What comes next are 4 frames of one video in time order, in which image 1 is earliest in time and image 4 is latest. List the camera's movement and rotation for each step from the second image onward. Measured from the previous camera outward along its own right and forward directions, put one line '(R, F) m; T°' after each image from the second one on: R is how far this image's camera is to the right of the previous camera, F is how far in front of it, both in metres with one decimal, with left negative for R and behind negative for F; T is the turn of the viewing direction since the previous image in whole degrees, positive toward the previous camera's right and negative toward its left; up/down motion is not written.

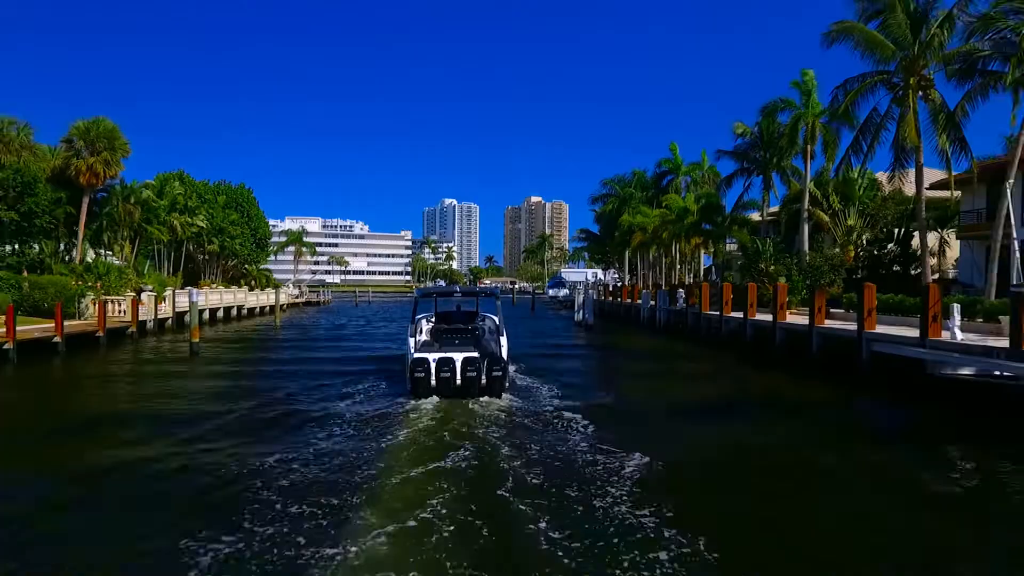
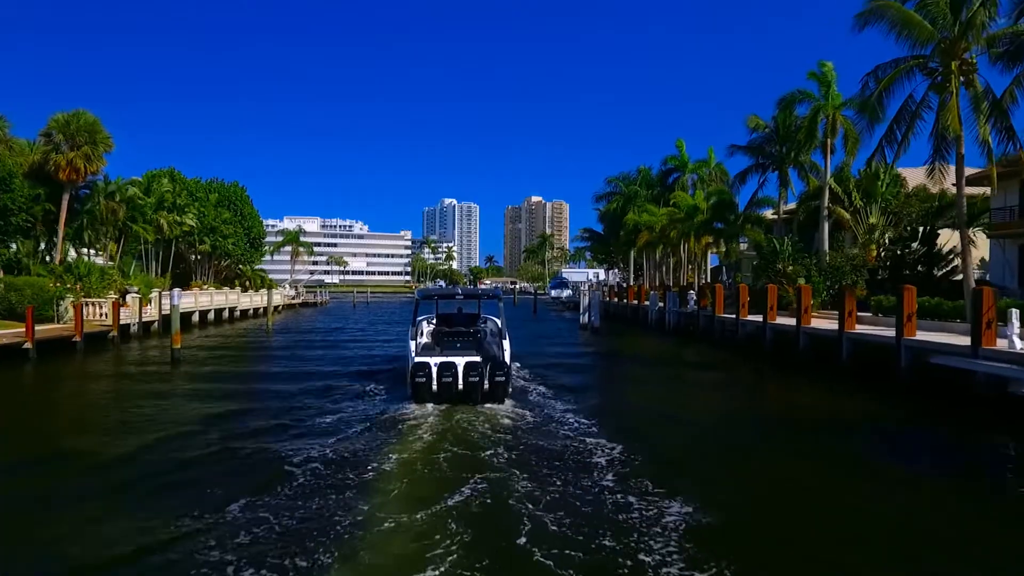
(-0.1, +1.4) m; 0°
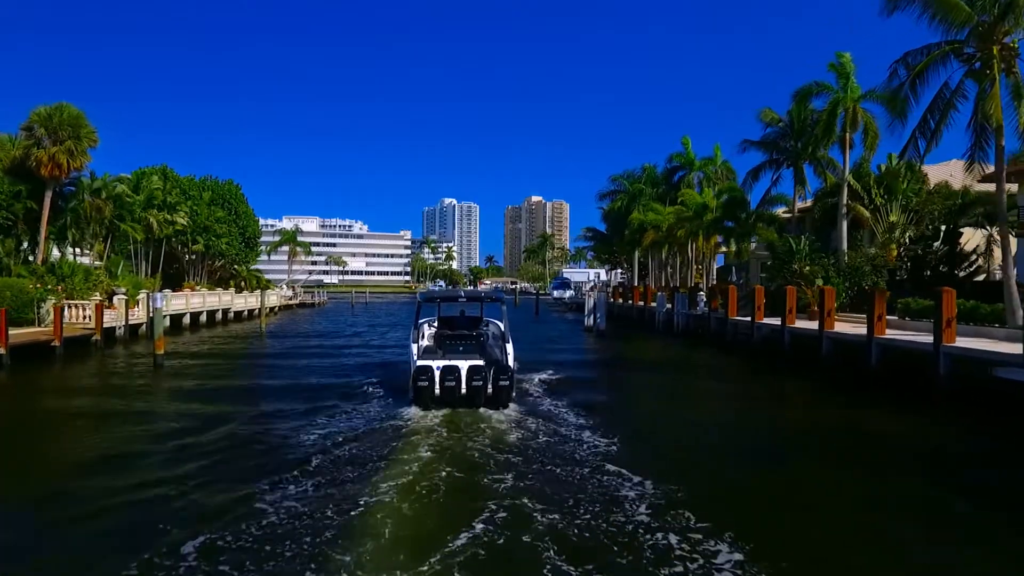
(-0.1, +1.1) m; 0°
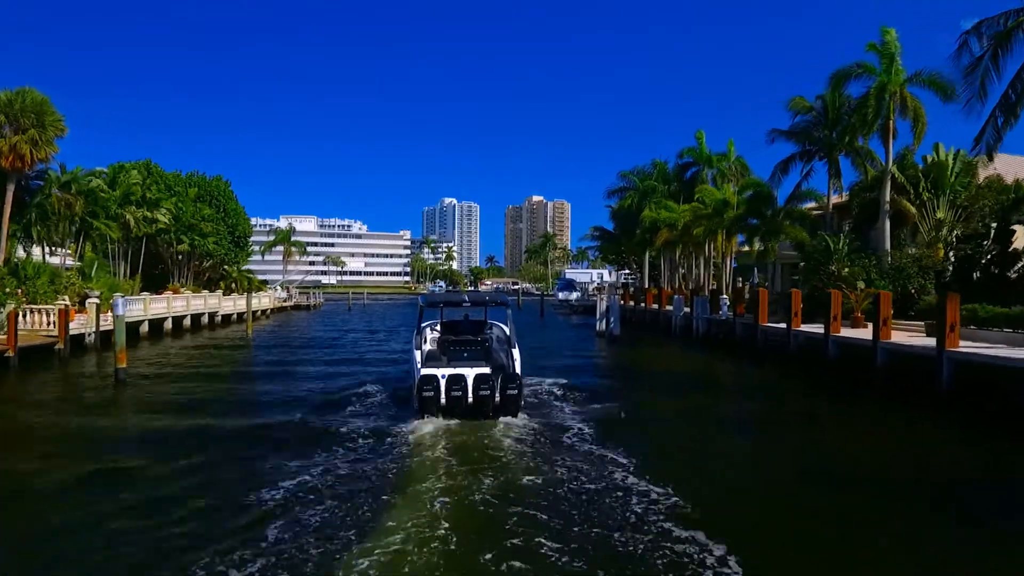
(-0.3, +2.2) m; 0°
